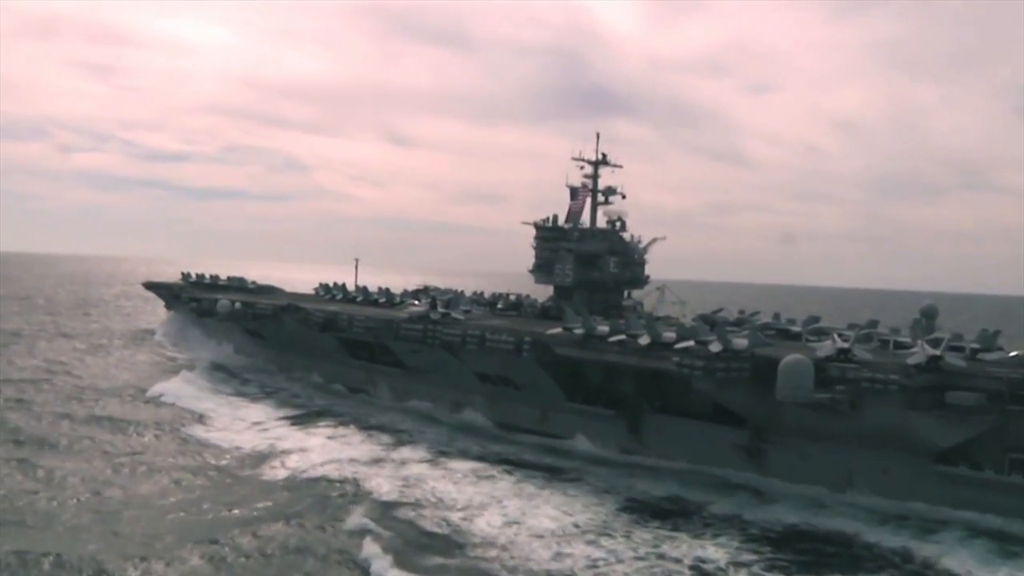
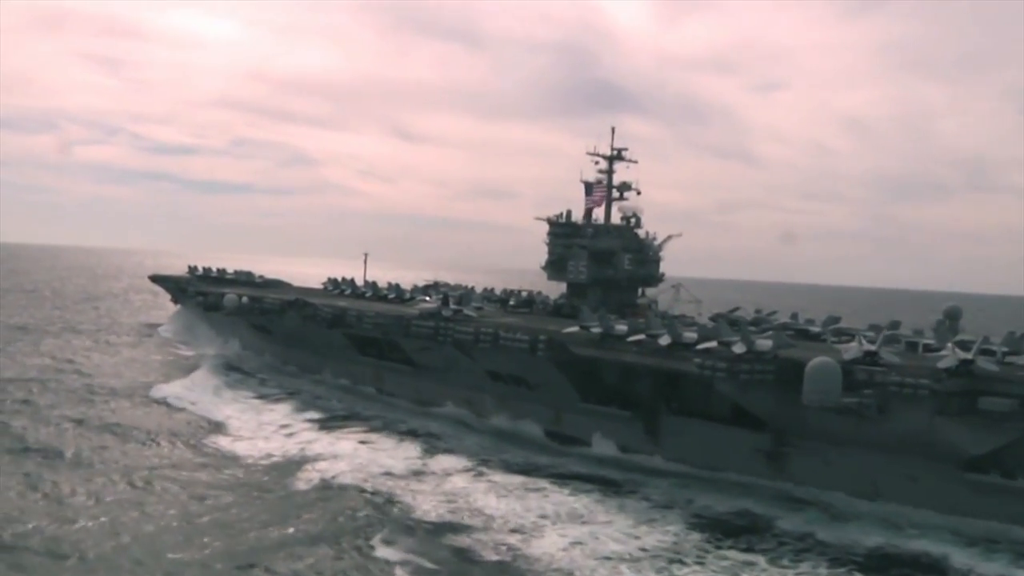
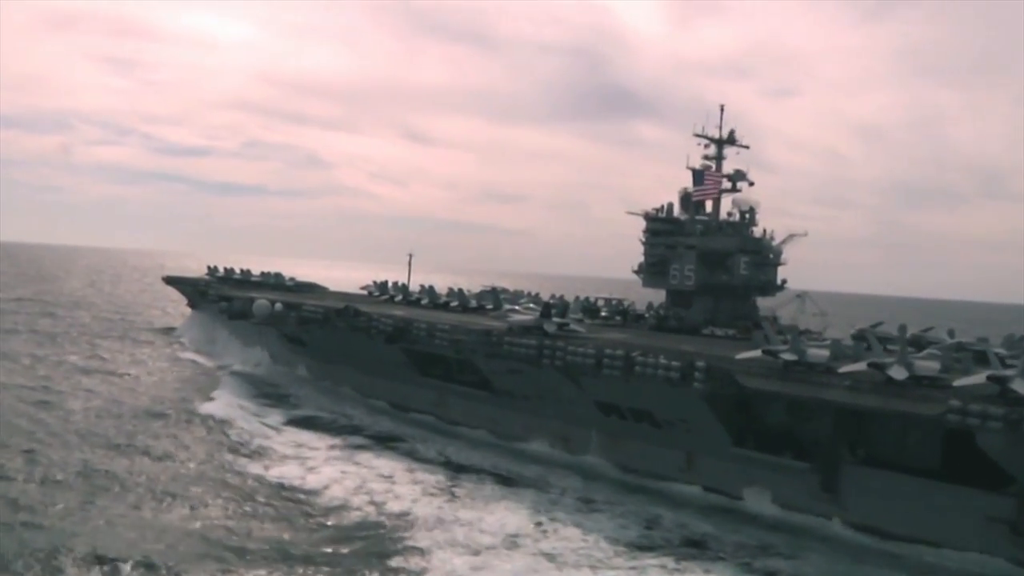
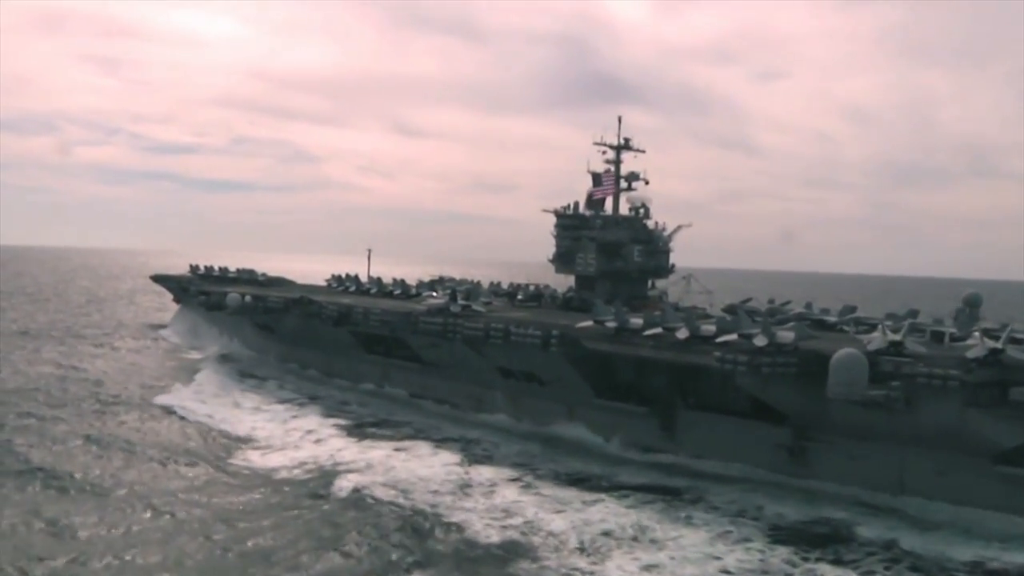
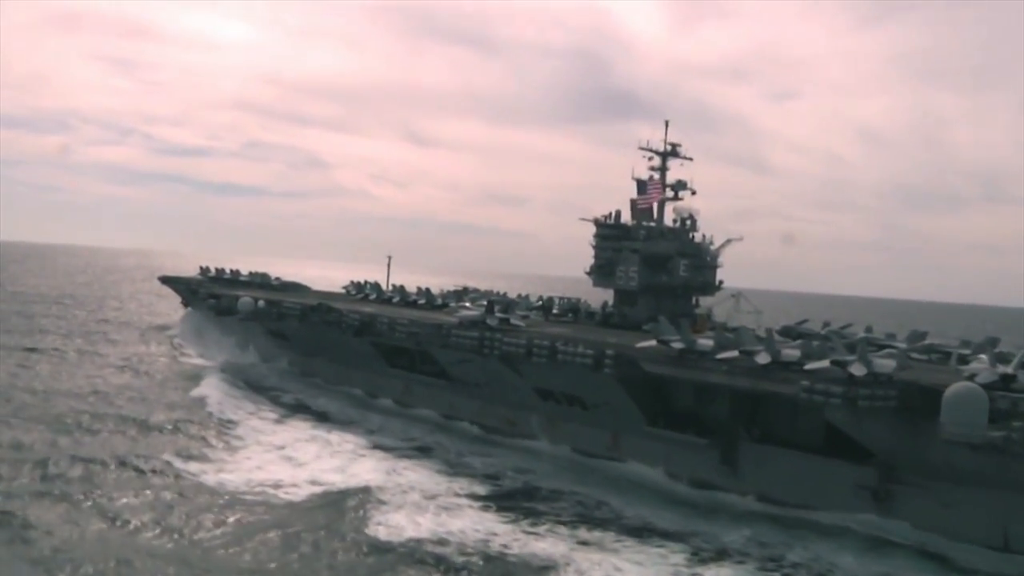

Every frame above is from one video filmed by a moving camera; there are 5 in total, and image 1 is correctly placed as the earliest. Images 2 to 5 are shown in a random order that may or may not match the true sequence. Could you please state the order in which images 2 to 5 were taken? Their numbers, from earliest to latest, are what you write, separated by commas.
2, 4, 5, 3
